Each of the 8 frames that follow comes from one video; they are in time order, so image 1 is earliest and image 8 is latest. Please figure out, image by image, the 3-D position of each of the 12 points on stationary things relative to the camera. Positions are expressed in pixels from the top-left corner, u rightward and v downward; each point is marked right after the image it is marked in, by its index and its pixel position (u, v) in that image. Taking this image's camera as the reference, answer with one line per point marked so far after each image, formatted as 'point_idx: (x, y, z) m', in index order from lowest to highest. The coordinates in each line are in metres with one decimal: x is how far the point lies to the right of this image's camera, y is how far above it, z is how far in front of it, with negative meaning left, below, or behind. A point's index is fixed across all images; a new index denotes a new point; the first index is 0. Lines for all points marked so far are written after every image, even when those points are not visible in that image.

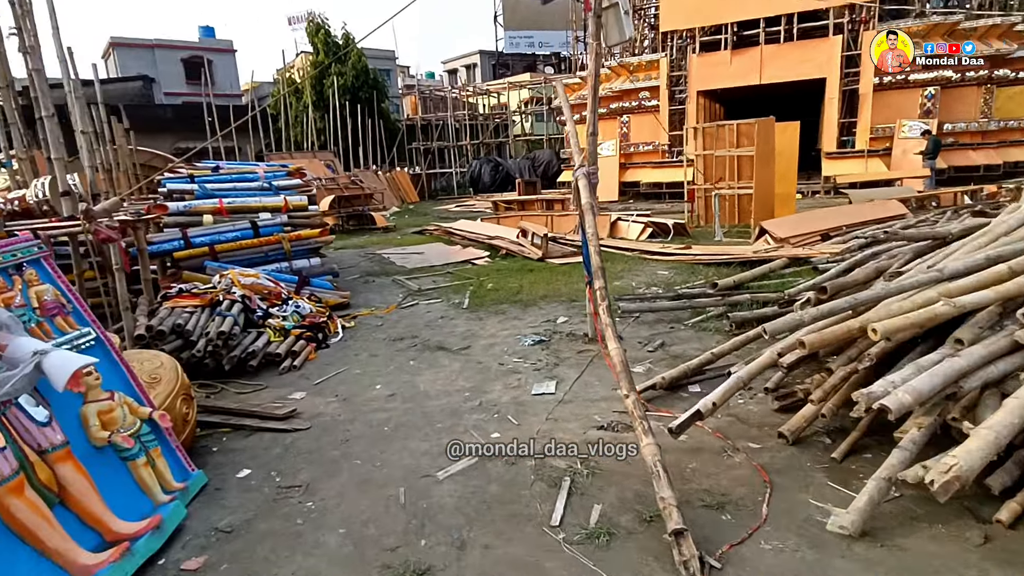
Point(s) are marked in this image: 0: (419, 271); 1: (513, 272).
0: (-1.6, +0.3, +10.0) m
1: (0.0, +0.2, +8.8) m
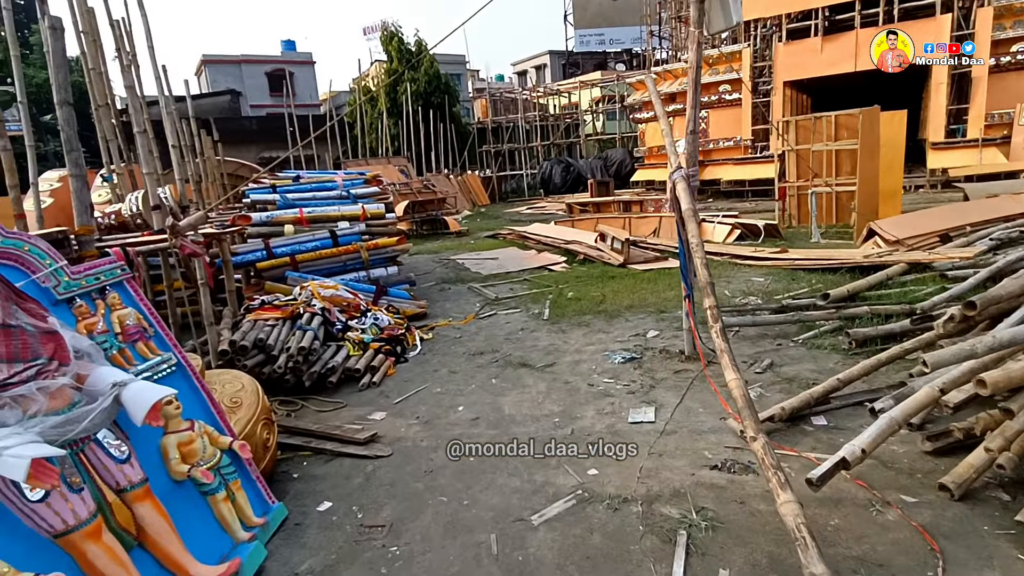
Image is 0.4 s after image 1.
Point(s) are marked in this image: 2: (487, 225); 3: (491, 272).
0: (-0.3, +0.2, +9.7) m
1: (+1.2, +0.1, +8.4) m
2: (-0.8, +2.0, +18.8) m
3: (-0.4, +0.3, +10.2) m
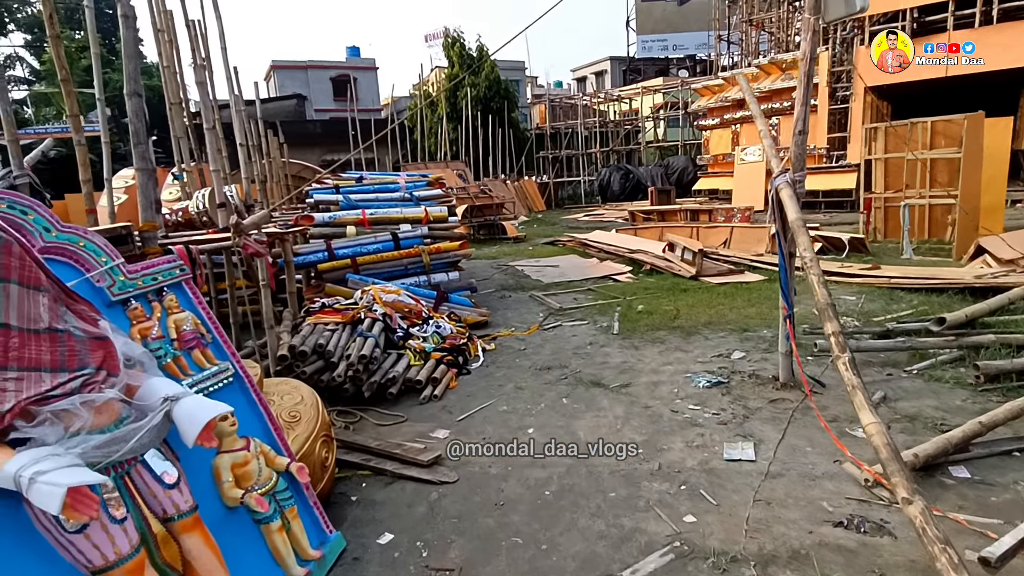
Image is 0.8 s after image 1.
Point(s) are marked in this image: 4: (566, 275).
0: (+0.7, 0.0, +9.3) m
1: (+2.0, -0.1, +7.9) m
2: (+1.0, +1.8, +18.5) m
3: (+0.7, +0.1, +9.8) m
4: (+0.9, +0.2, +10.3) m
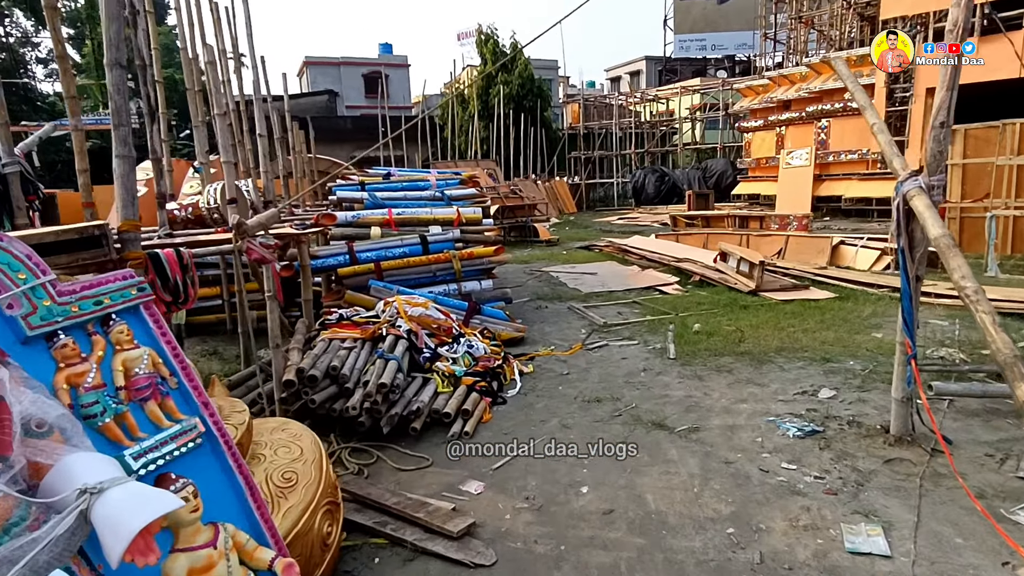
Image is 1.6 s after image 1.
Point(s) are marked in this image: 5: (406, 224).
0: (+1.2, -0.1, +8.5) m
1: (+2.5, -0.2, +7.0) m
2: (+2.0, +1.6, +17.6) m
3: (+1.2, 0.0, +9.0) m
4: (+1.5, +0.1, +9.5) m
5: (-1.2, +0.7, +7.0) m
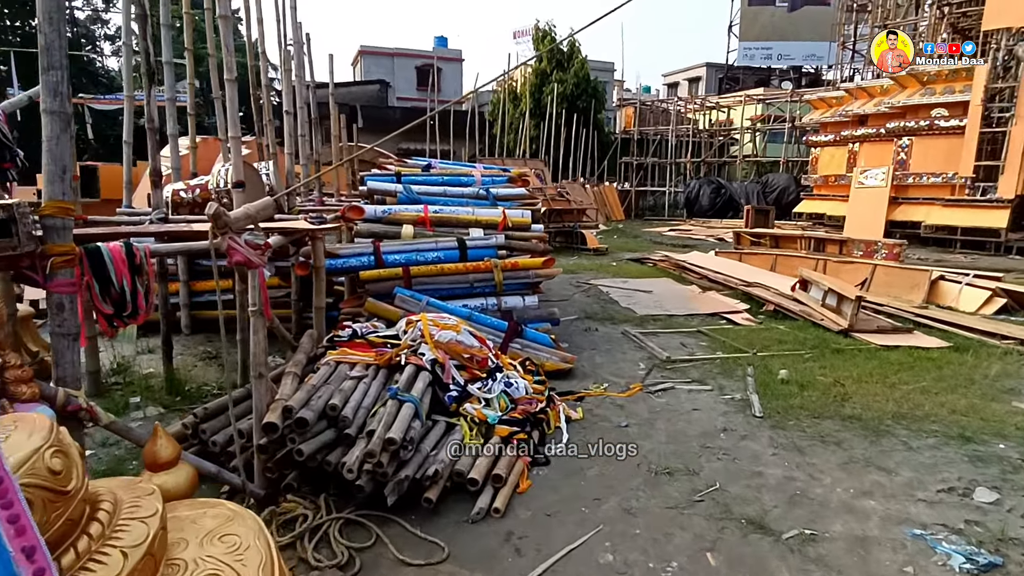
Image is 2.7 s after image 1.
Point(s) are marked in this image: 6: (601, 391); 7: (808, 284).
0: (+1.8, -0.4, +7.4) m
1: (+2.9, -0.6, +5.9) m
2: (+3.2, +1.2, +16.5) m
3: (+1.8, -0.3, +7.9) m
4: (+2.1, -0.3, +8.4) m
5: (-0.7, +0.6, +6.0) m
6: (+0.7, -0.8, +4.9) m
7: (+4.0, +0.1, +7.9) m
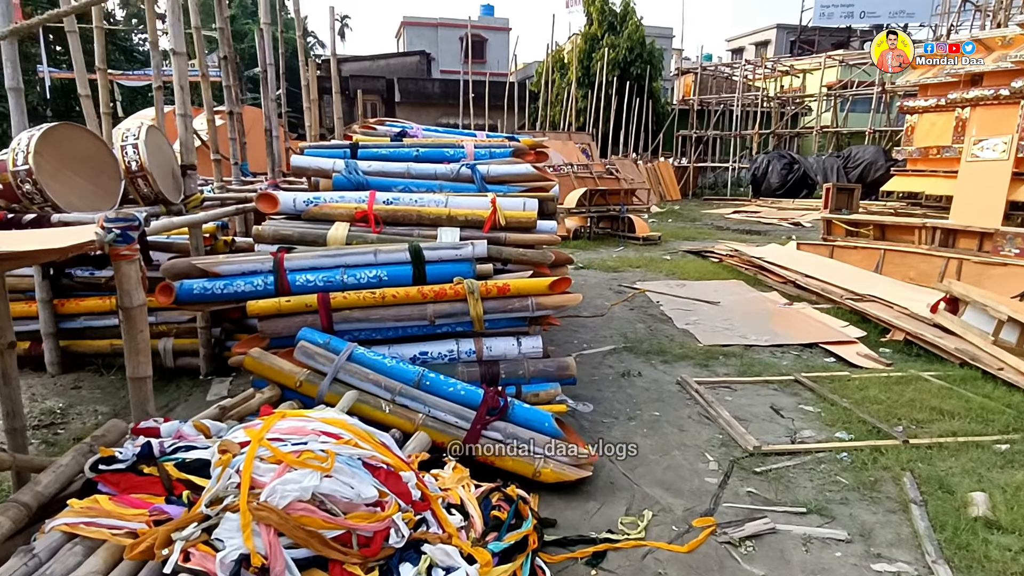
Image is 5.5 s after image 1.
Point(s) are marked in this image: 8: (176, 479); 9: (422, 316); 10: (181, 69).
0: (+1.9, -0.6, +5.1) m
1: (+2.9, -0.9, +3.4) m
2: (+4.1, +1.3, +13.9) m
3: (+1.9, -0.5, +5.6) m
4: (+2.3, -0.4, +6.0) m
5: (-0.8, +0.4, +3.9) m
6: (+0.6, -1.1, +2.6) m
7: (+4.0, -0.1, +5.4) m
8: (-1.2, -0.6, +2.1) m
9: (-0.5, -0.2, +3.5) m
10: (-2.4, +1.6, +4.2) m
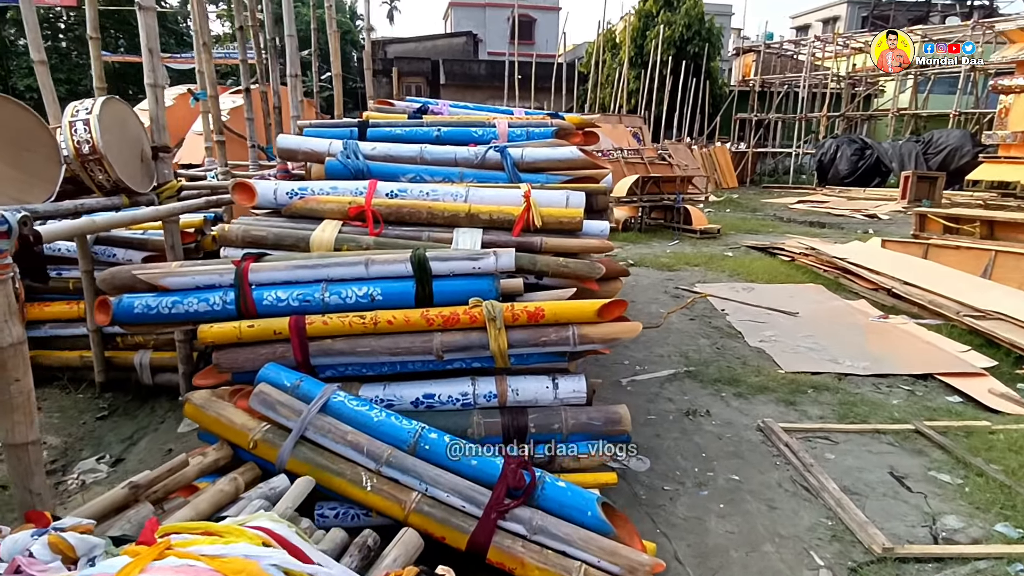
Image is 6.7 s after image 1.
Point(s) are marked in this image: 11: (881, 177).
0: (+2.1, -0.7, +4.0) m
1: (+3.0, -1.1, +2.3) m
2: (+5.0, +1.4, +12.6) m
3: (+2.2, -0.6, +4.5) m
4: (+2.6, -0.5, +4.9) m
5: (-0.6, +0.3, +3.0) m
6: (+0.6, -1.3, +1.7) m
7: (+4.3, -0.3, +4.2) m
8: (-1.1, -0.8, +1.2) m
9: (-0.4, -0.3, +2.6) m
10: (-2.1, +1.5, +3.5) m
11: (+11.7, +3.4, +18.5) m
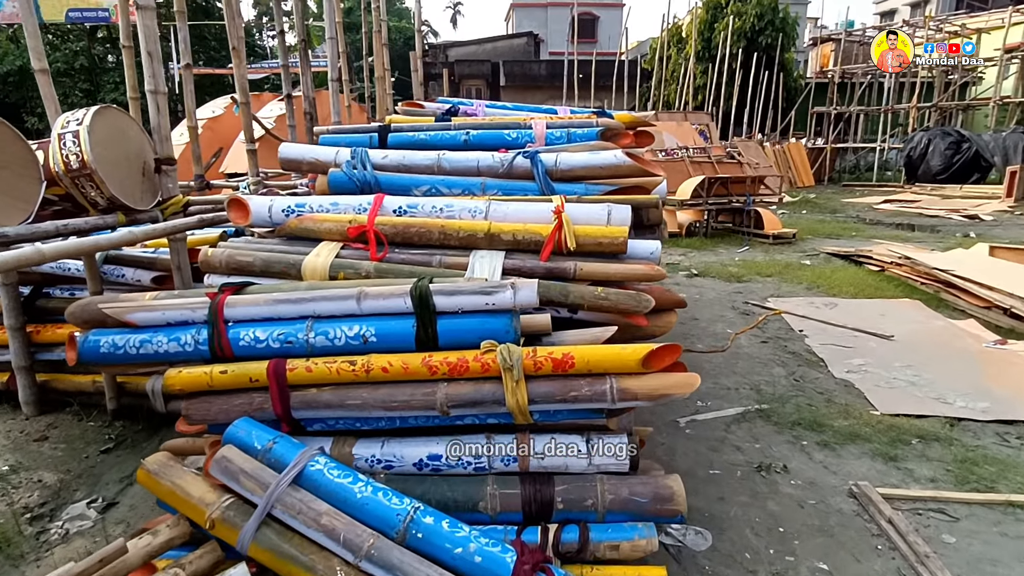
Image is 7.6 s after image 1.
0: (+2.3, -0.9, +3.3) m
1: (+3.0, -1.2, +1.5) m
2: (+6.1, +1.2, +11.5) m
3: (+2.5, -0.8, +3.8) m
4: (+2.9, -0.7, +4.1) m
5: (-0.4, +0.2, +2.6) m
6: (+0.6, -1.4, +1.1) m
7: (+4.5, -0.5, +3.2) m
8: (-1.2, -0.9, +0.9) m
9: (-0.3, -0.4, +2.1) m
10: (-1.9, +1.4, +3.2) m
11: (+13.4, +3.2, +16.6) m
